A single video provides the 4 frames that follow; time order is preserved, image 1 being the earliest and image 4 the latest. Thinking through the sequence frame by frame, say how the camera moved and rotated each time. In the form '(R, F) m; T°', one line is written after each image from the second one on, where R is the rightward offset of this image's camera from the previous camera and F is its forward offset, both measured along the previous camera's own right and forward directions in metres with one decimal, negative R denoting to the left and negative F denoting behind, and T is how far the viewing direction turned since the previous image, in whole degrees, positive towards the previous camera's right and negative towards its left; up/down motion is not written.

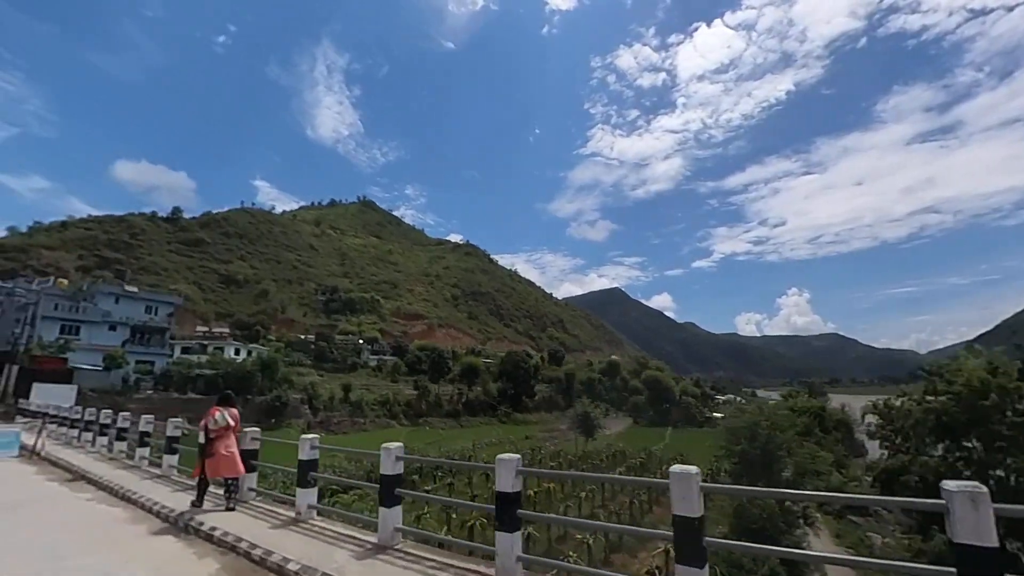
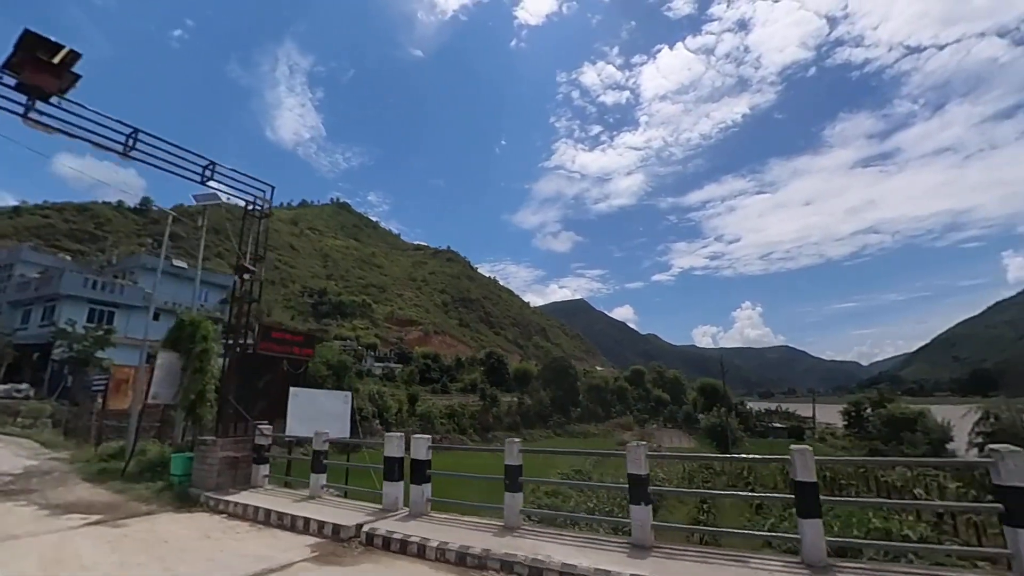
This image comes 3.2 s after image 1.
(-3.3, +2.2) m; +4°
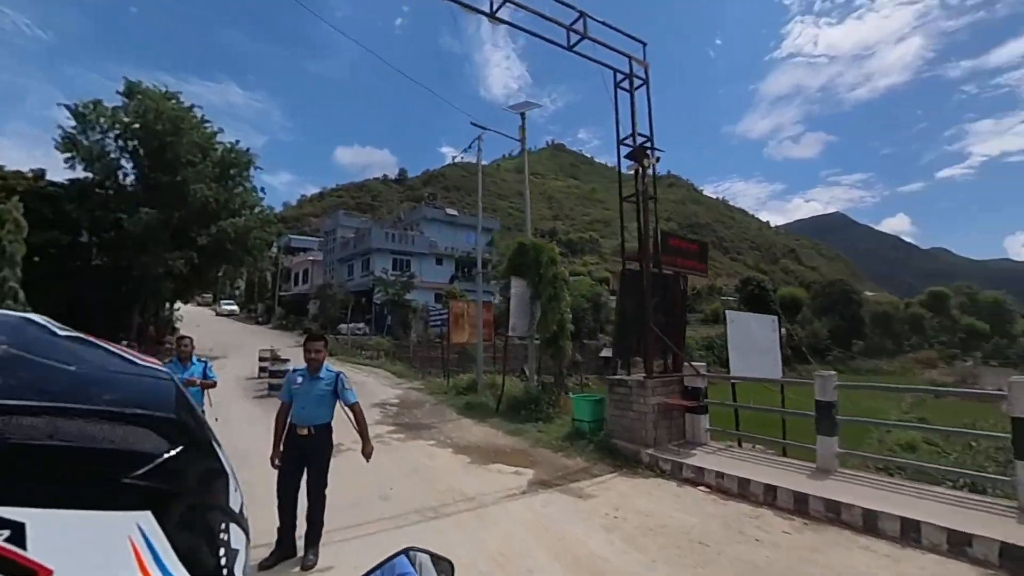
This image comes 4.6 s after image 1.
(-0.8, +0.4) m; -25°
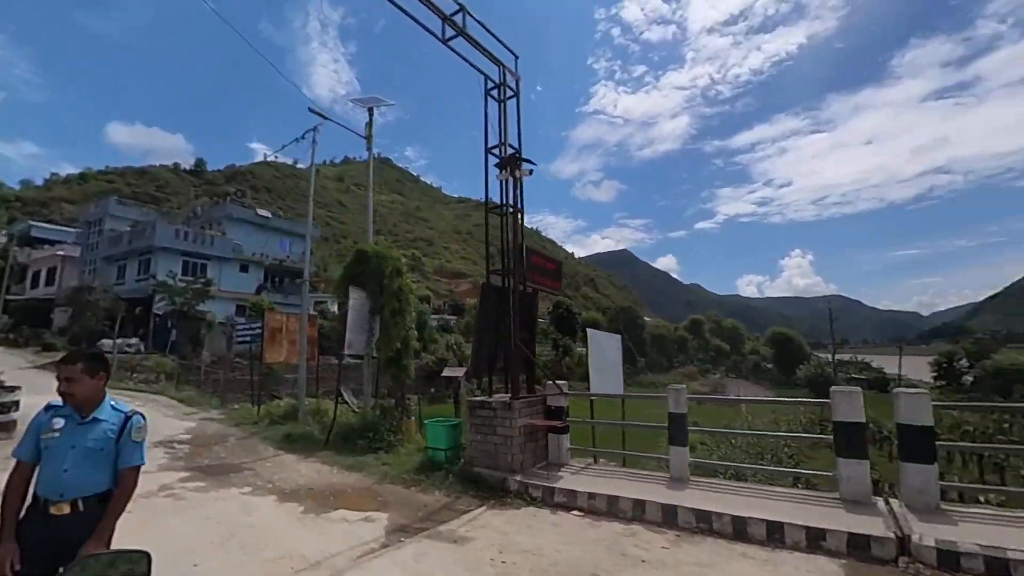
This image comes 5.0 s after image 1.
(-0.1, +0.1) m; +21°
